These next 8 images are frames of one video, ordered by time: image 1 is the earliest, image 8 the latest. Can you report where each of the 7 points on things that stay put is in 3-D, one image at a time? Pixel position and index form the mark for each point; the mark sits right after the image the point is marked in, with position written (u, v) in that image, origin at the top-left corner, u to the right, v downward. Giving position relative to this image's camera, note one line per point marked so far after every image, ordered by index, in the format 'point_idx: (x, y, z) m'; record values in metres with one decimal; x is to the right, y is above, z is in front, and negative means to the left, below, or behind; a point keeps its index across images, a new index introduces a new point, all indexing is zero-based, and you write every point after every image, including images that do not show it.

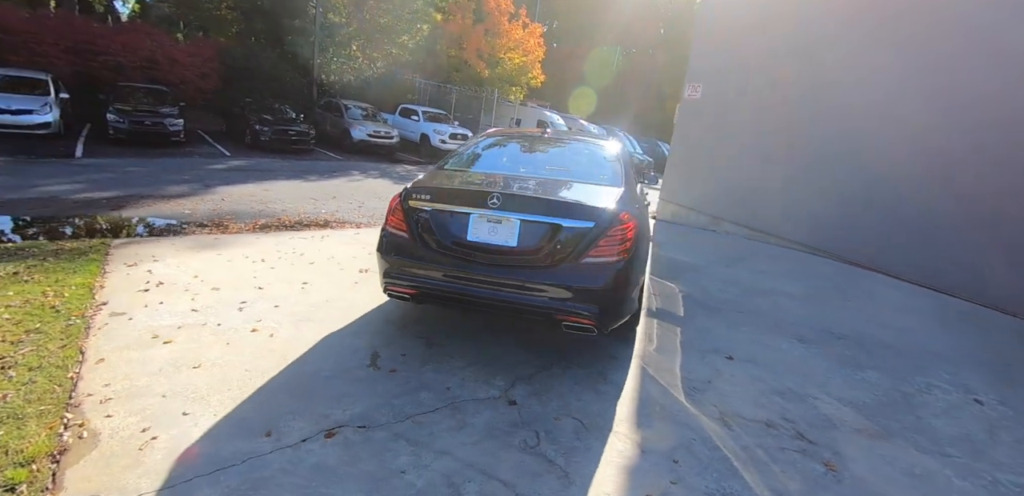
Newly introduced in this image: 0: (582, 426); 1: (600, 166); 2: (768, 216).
0: (+0.4, -0.9, +2.5) m
1: (+0.7, +0.7, +3.7) m
2: (+4.0, +0.5, +7.6) m
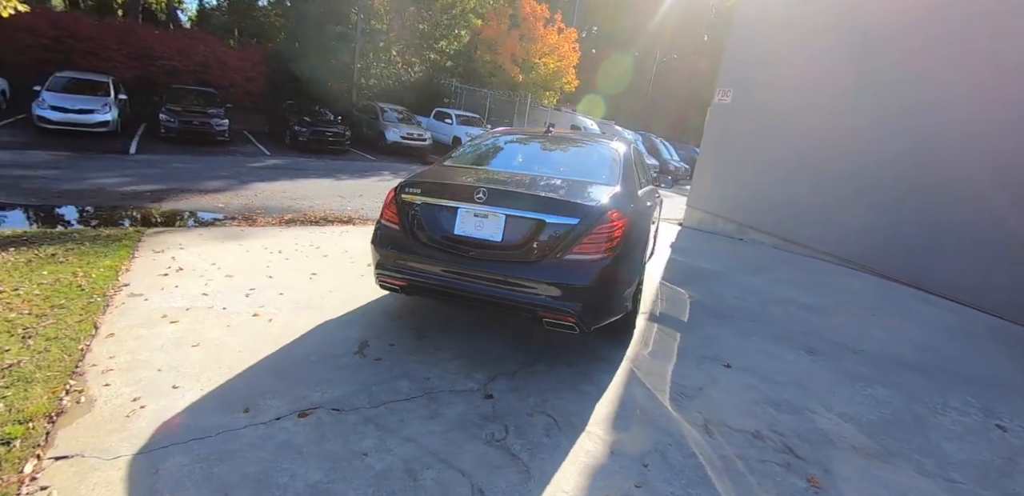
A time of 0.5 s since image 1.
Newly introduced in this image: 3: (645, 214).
0: (+0.2, -0.9, +2.5) m
1: (+0.7, +0.7, +3.6) m
2: (+4.3, +0.4, +7.3) m
3: (+1.0, +0.3, +3.6) m
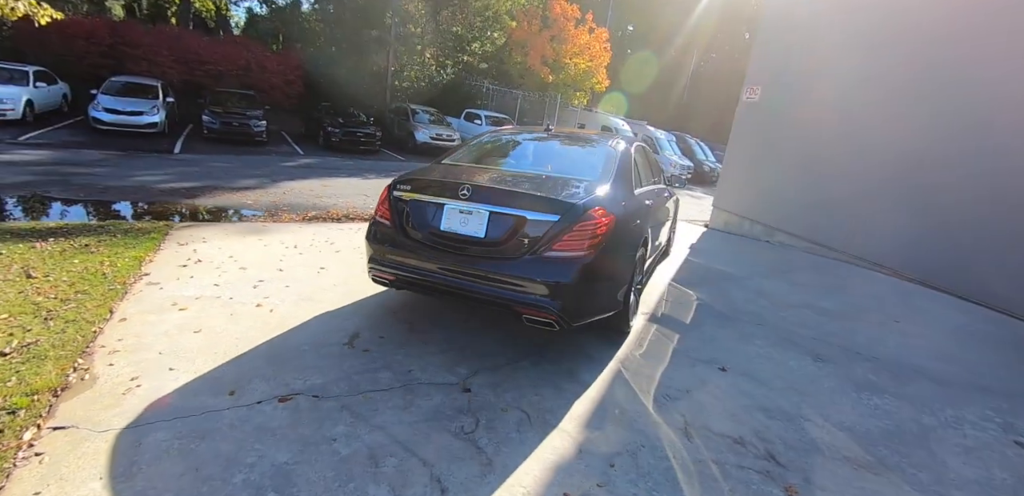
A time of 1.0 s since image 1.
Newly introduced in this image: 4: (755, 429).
0: (+0.1, -0.9, +2.5) m
1: (+0.7, +0.7, +3.6) m
2: (+4.5, +0.3, +6.9) m
3: (+0.9, +0.3, +3.5) m
4: (+1.4, -1.0, +2.7) m
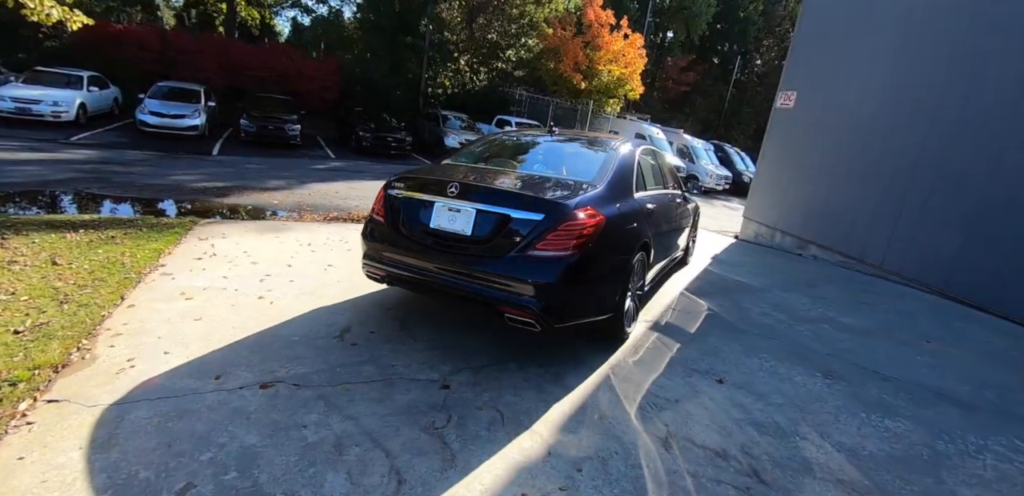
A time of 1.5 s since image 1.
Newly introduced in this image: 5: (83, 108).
0: (-0.1, -0.9, +2.5) m
1: (+0.6, +0.7, +3.6) m
2: (+4.7, +0.1, +6.6) m
3: (+0.9, +0.2, +3.5) m
4: (+1.2, -1.1, +2.6) m
5: (-9.3, +3.0, +10.2) m
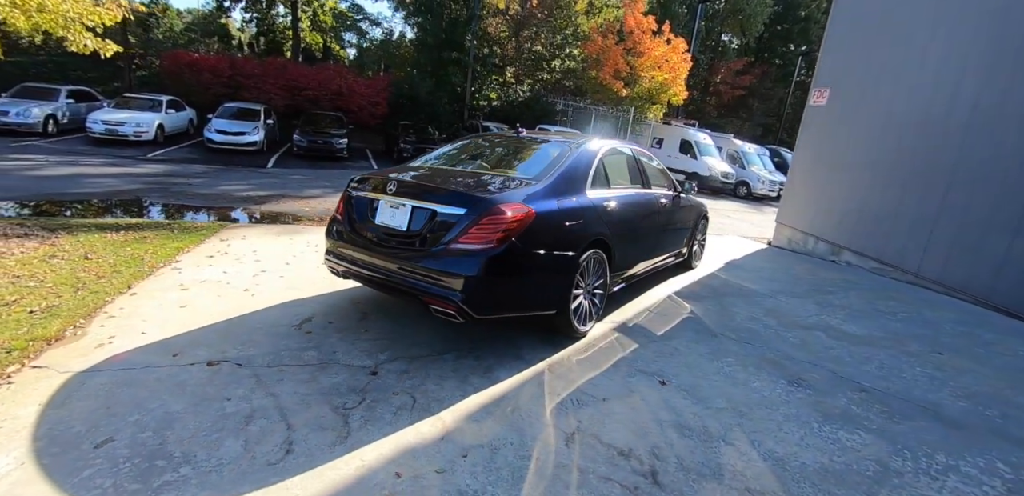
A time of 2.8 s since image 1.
0: (-0.6, -0.9, +2.6) m
1: (+0.3, +0.7, +3.6) m
2: (+4.8, +0.1, +6.0) m
3: (+0.5, +0.3, +3.5) m
4: (+0.8, -1.0, +2.5) m
5: (-8.6, +2.9, +11.6) m
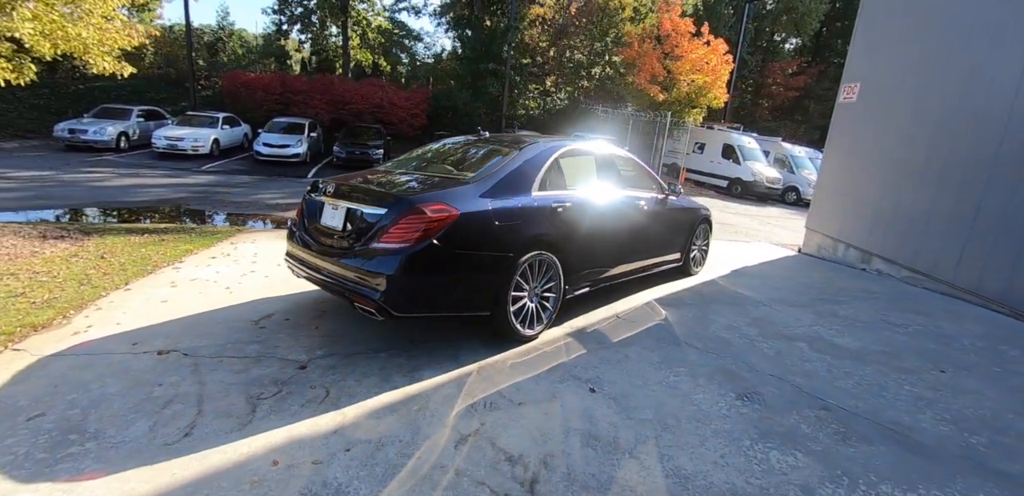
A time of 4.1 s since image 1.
0: (-1.1, -0.8, +2.7) m
1: (-0.1, +0.6, +3.6) m
2: (+4.7, 0.0, +5.4) m
3: (+0.1, +0.2, +3.4) m
4: (+0.2, -1.0, +2.4) m
5: (-7.8, +2.8, +12.8) m
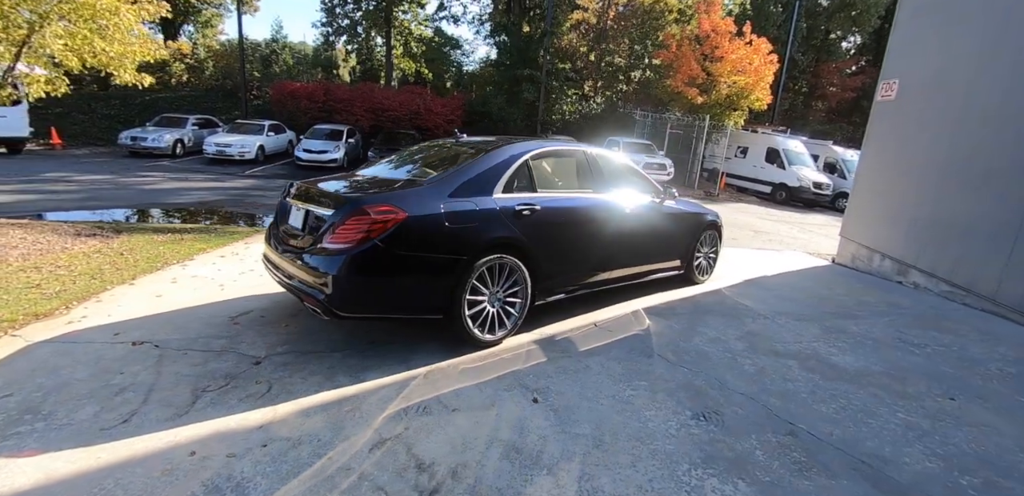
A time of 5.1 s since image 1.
0: (-1.4, -0.8, +2.8) m
1: (-0.3, +0.6, +3.5) m
2: (+4.6, -0.2, +4.8) m
3: (-0.1, +0.2, +3.3) m
4: (-0.2, -1.0, +2.3) m
5: (-7.0, +2.8, +13.6) m
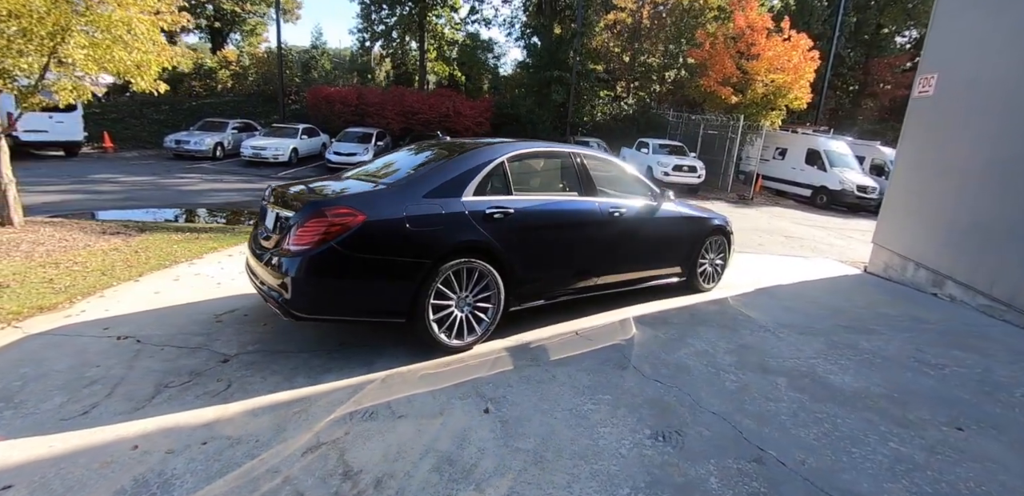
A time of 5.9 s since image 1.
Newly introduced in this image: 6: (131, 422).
0: (-1.7, -0.8, +2.8) m
1: (-0.5, +0.6, +3.5) m
2: (+4.5, -0.3, +4.3) m
3: (-0.4, +0.2, +3.3) m
4: (-0.5, -1.1, +2.3) m
5: (-6.2, +2.8, +14.1) m
6: (-2.0, -0.9, +2.5) m
